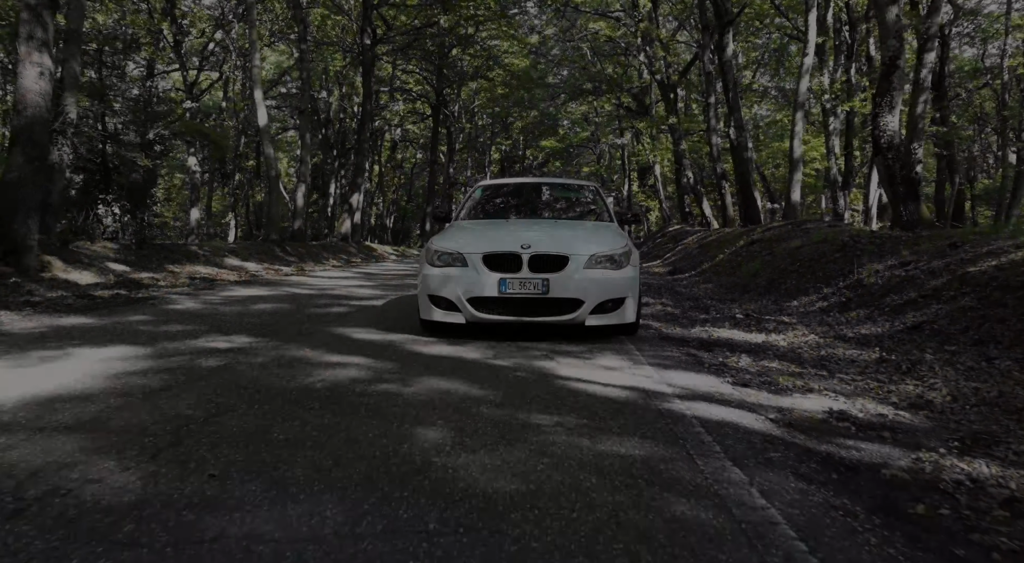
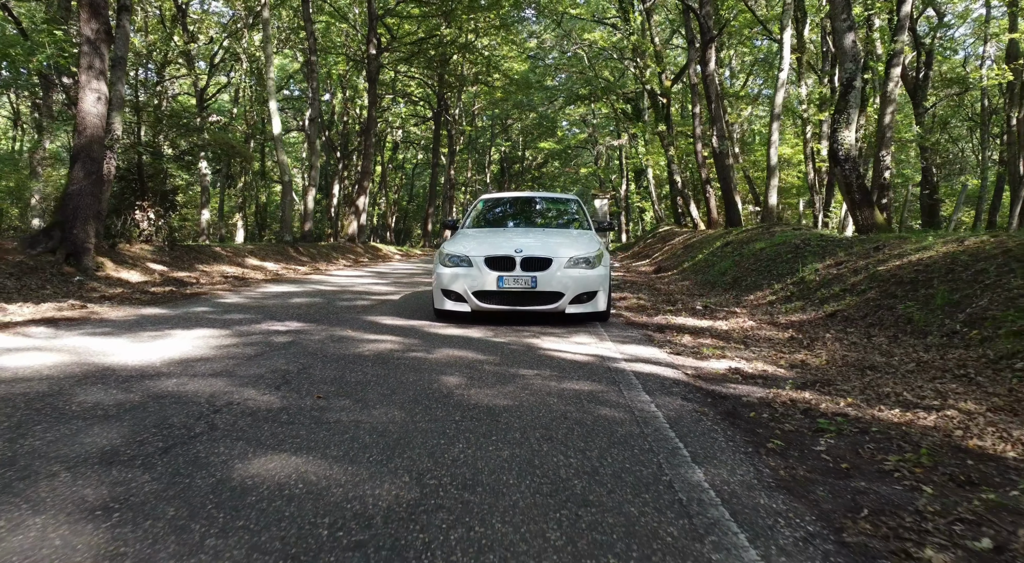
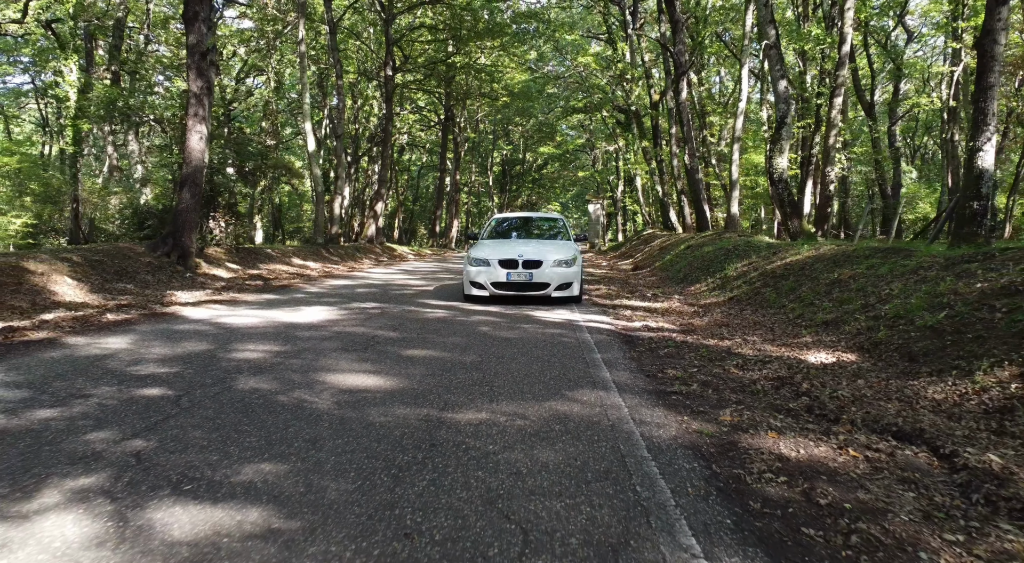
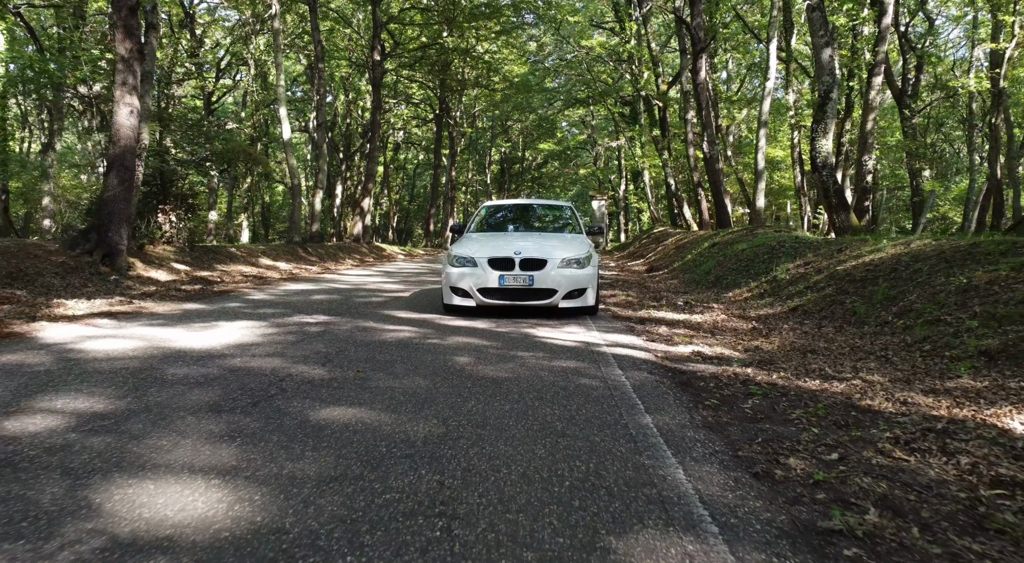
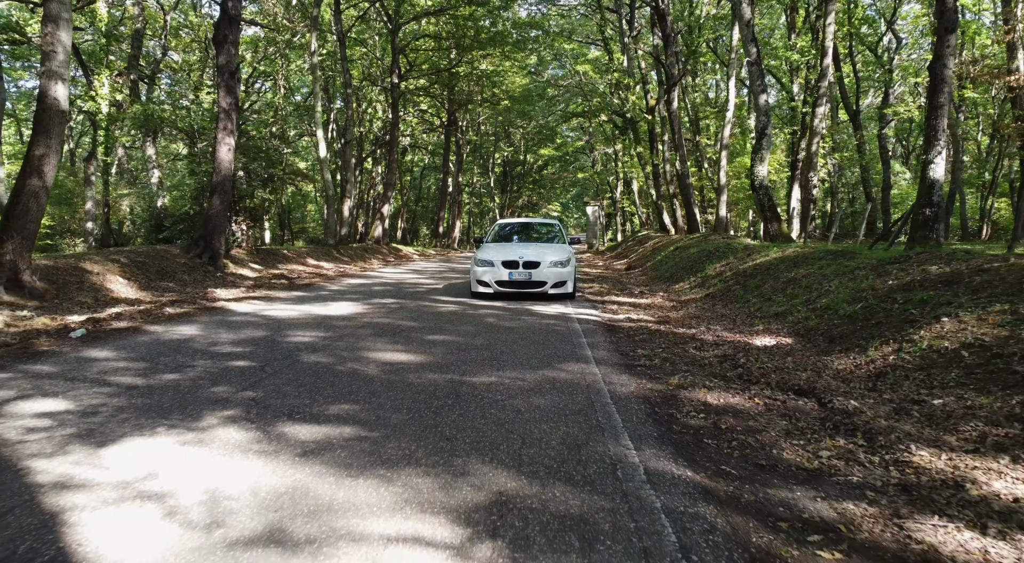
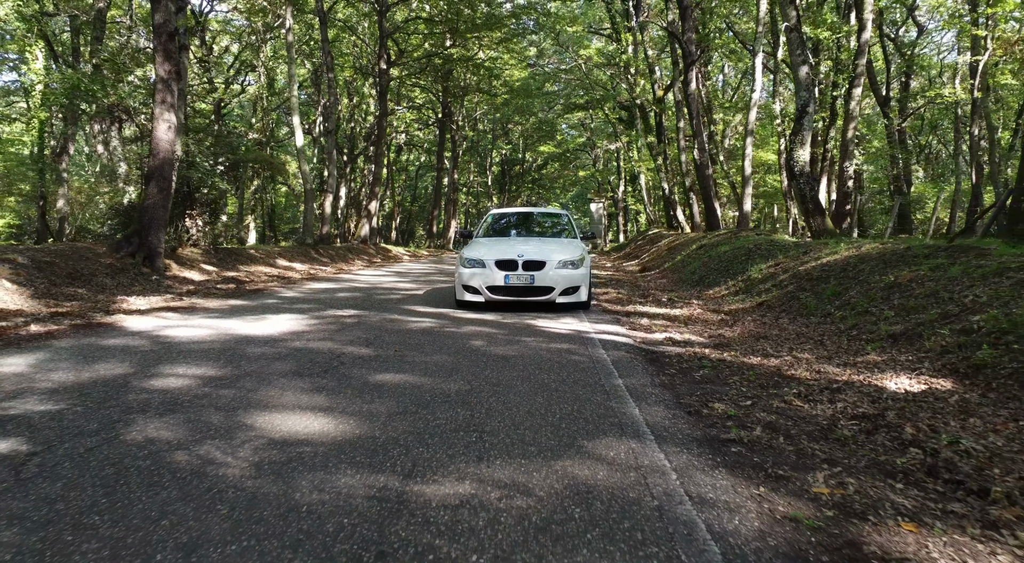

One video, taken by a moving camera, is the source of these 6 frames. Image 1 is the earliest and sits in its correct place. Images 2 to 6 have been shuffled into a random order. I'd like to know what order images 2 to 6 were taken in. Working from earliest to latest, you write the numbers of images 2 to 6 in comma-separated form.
2, 4, 6, 3, 5
